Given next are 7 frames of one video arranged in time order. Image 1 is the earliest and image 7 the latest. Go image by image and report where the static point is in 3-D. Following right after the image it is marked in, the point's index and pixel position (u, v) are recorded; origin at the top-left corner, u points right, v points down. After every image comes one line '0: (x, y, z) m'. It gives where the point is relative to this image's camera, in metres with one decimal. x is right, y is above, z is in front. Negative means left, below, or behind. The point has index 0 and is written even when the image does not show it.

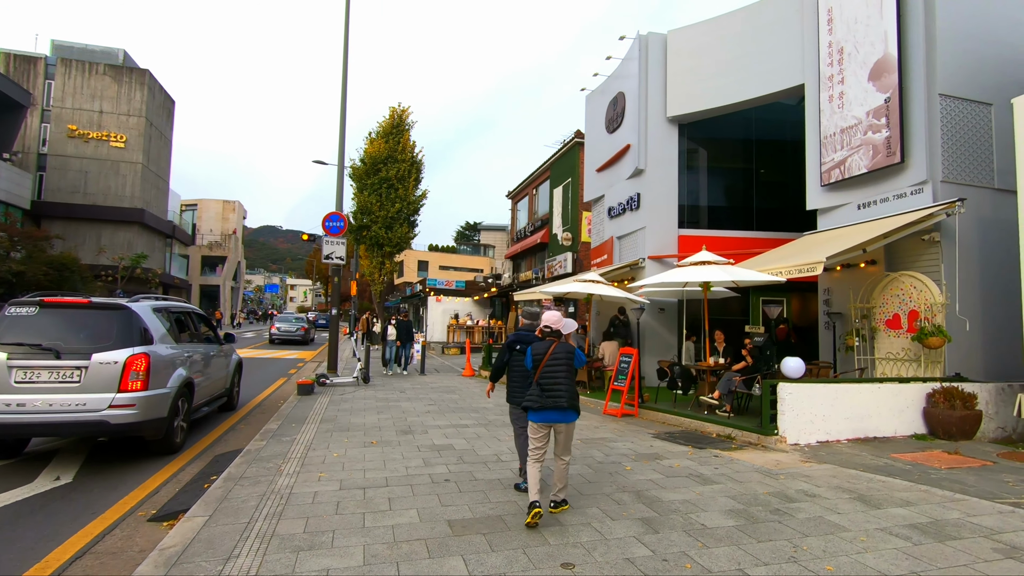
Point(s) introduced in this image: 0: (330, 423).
0: (-2.8, -2.1, +8.2) m
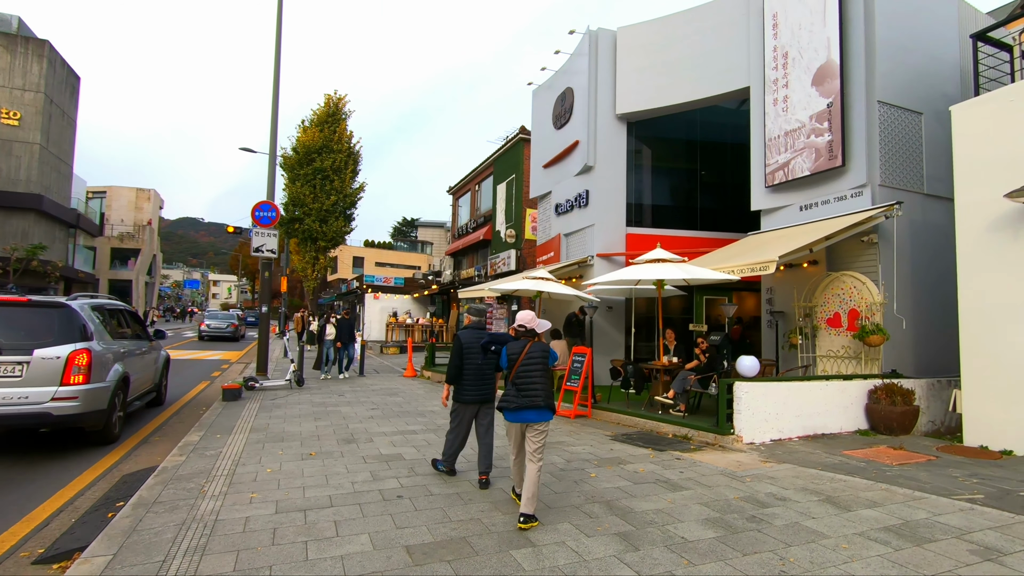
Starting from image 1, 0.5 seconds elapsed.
0: (-3.4, -2.0, +7.4) m
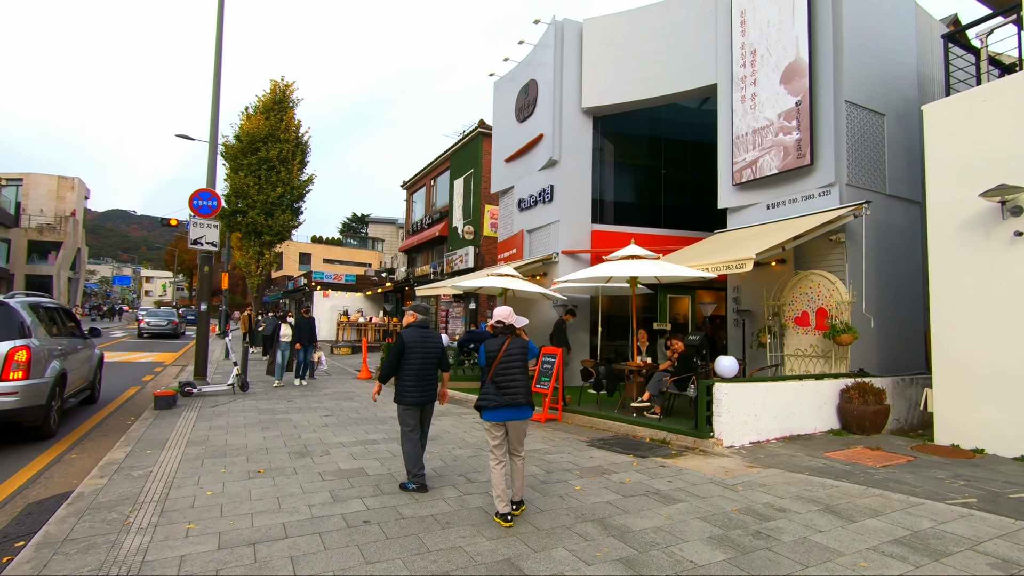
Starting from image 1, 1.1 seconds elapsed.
0: (-3.8, -1.9, +6.5) m
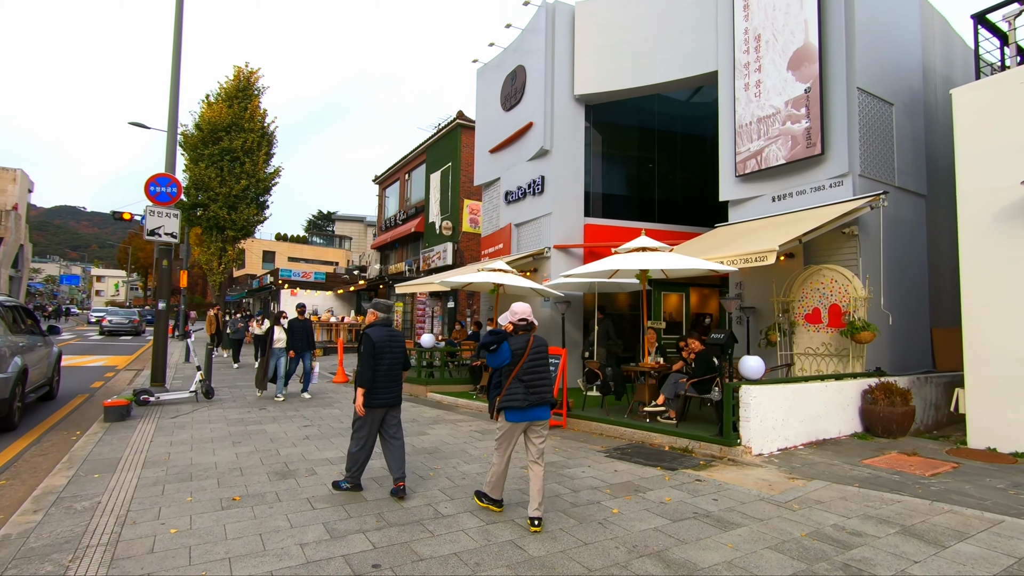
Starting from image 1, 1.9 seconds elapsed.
0: (-3.6, -1.9, +5.5) m
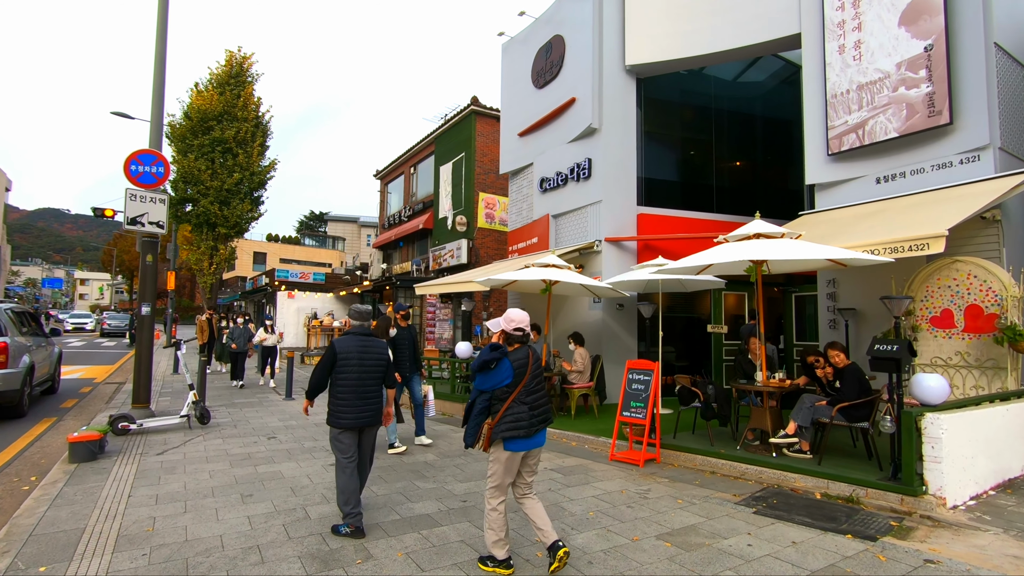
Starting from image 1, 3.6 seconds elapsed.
0: (-2.6, -1.8, +3.8) m
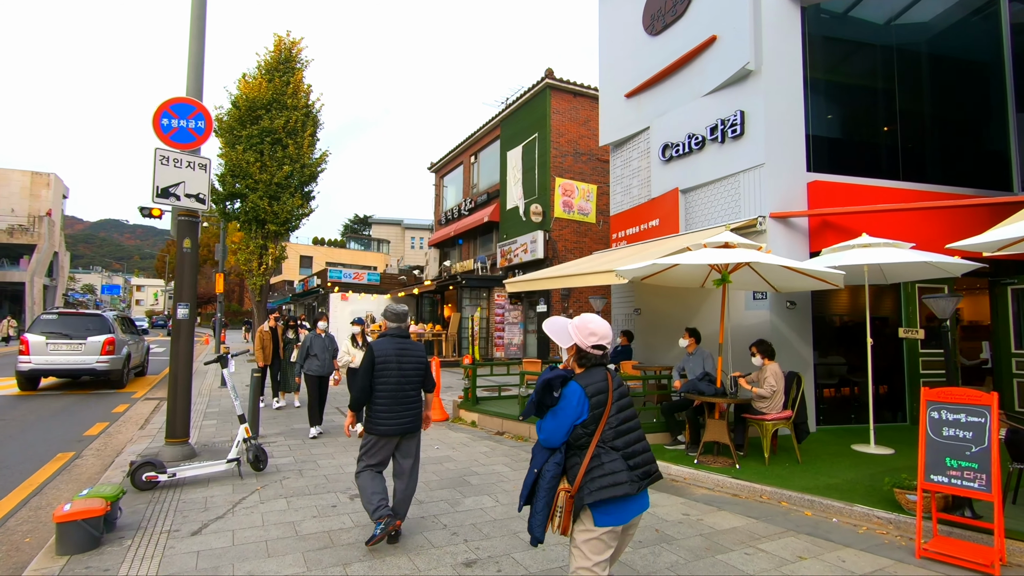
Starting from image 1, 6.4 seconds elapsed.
0: (-1.0, -1.7, +1.4) m
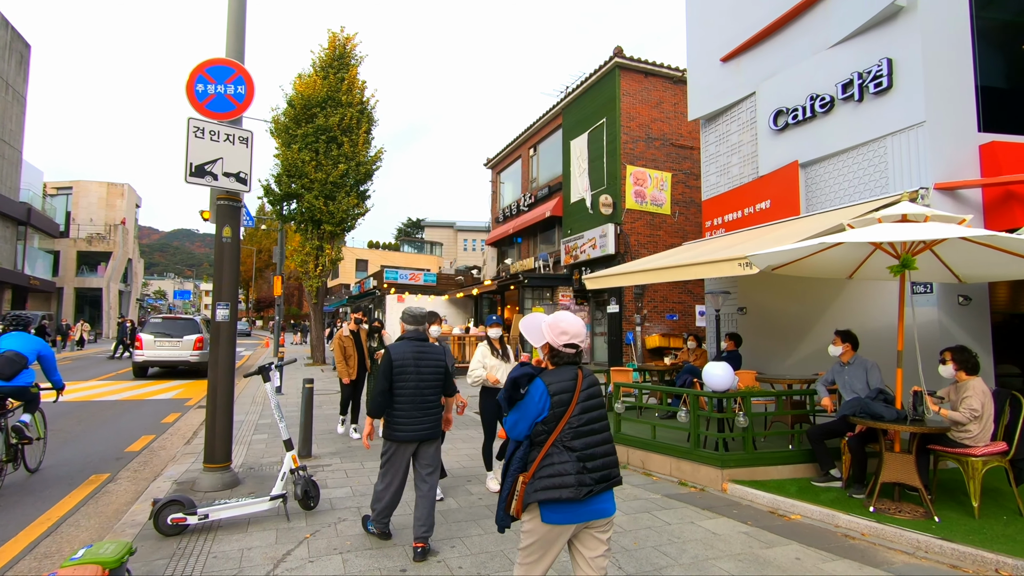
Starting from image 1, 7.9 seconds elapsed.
0: (-0.5, -1.6, +0.2) m
